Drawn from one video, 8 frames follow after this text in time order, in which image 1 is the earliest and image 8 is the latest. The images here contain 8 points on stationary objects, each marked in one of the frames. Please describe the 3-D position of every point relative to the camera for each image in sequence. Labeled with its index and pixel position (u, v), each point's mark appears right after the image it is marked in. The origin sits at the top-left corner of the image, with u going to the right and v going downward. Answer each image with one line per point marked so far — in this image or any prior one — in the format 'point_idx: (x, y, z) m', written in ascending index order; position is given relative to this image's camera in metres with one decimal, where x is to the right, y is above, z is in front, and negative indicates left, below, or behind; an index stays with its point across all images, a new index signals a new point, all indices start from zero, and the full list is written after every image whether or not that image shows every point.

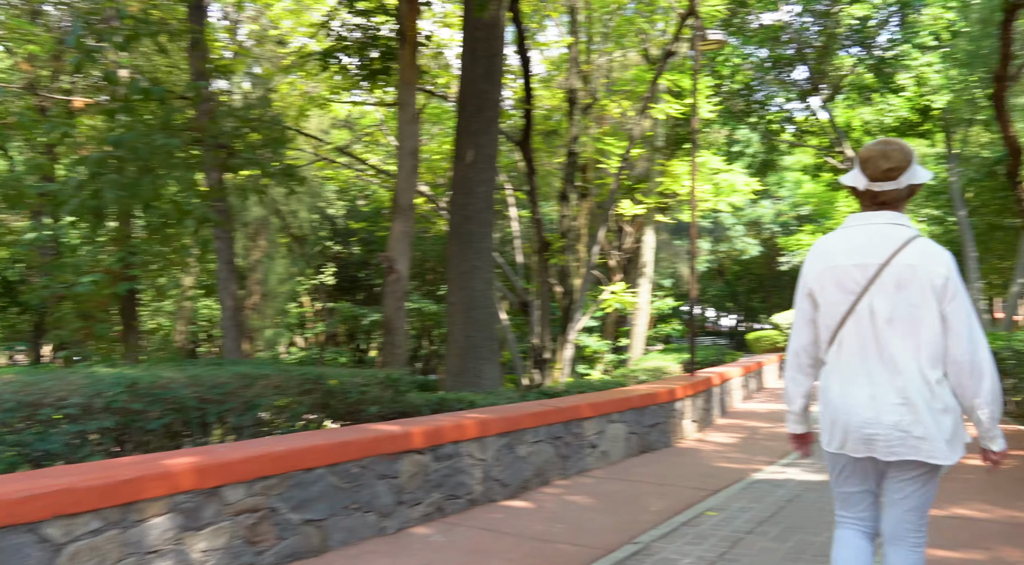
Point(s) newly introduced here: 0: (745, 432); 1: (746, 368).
0: (+2.9, -1.8, +10.6) m
1: (+4.5, -1.4, +15.4) m
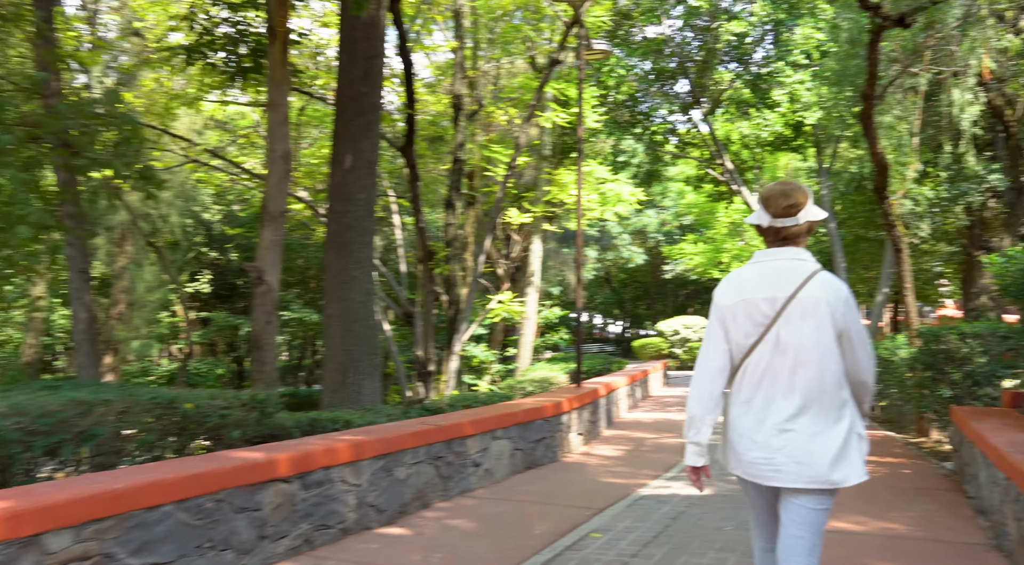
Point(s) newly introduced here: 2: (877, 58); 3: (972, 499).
0: (+1.4, -2.0, +10.6) m
1: (+2.1, -1.7, +15.7) m
2: (+4.4, +2.7, +10.5) m
3: (+3.5, -1.6, +6.6) m
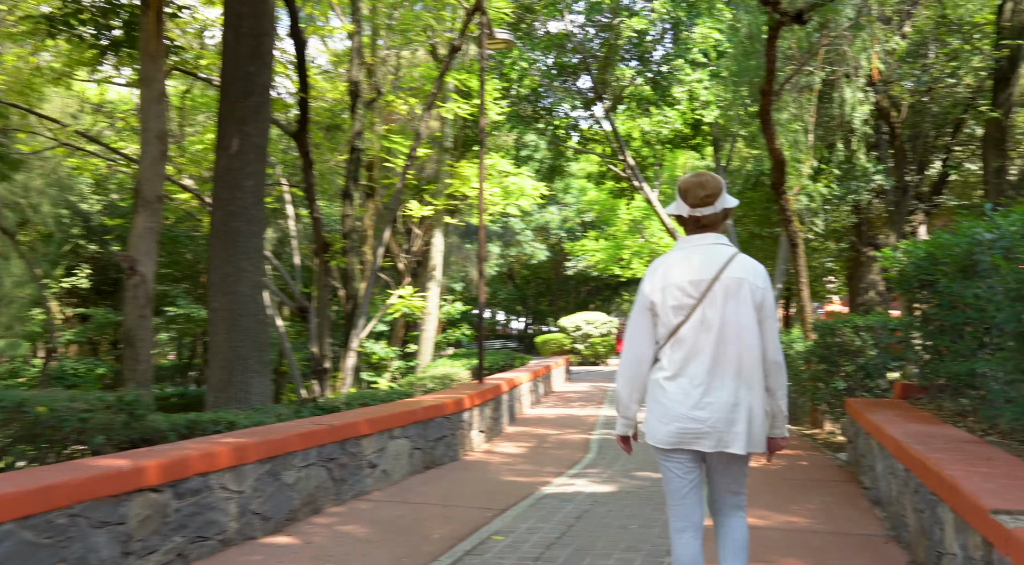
0: (+0.2, -1.9, +10.4) m
1: (+0.4, -1.6, +15.5) m
2: (+3.2, +2.8, +10.7) m
3: (+2.7, -1.6, +6.6) m
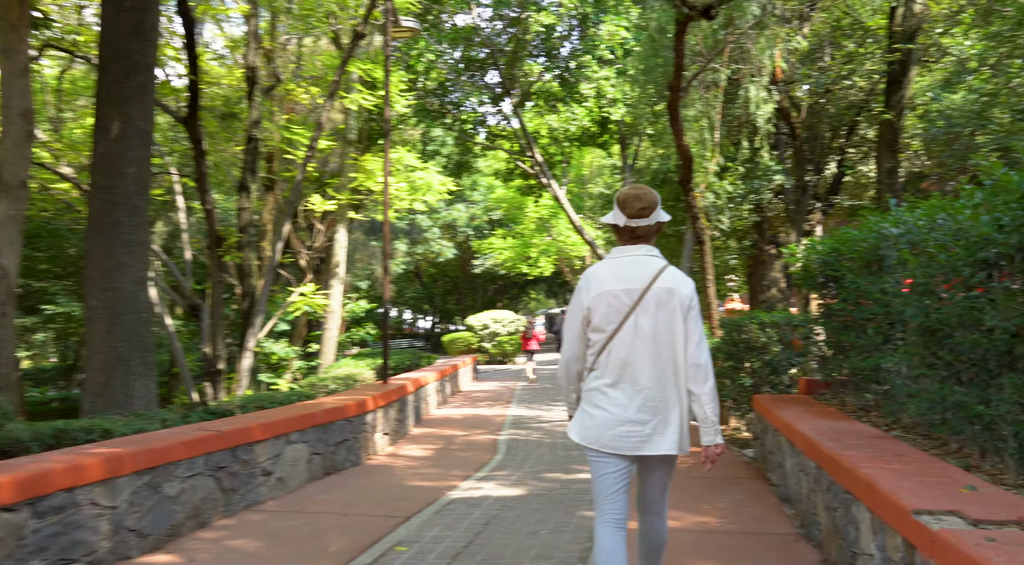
0: (-0.9, -1.9, +10.1) m
1: (-1.3, -1.6, +15.2) m
2: (+2.1, +2.9, +10.7) m
3: (+2.0, -1.6, +6.6) m
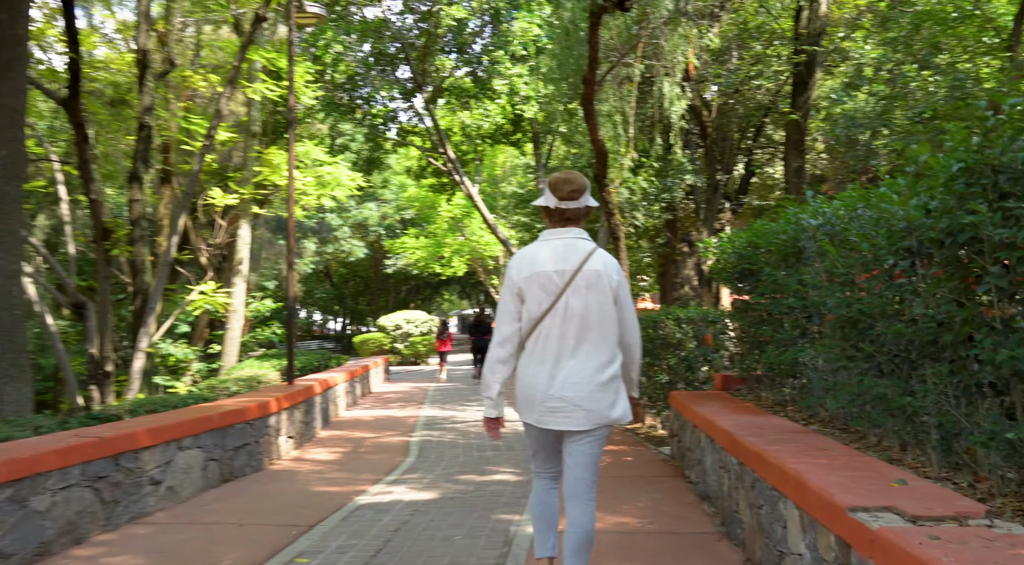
0: (-1.8, -1.8, +9.7) m
1: (-2.8, -1.5, +14.7) m
2: (+1.0, +2.9, +10.5) m
3: (+1.4, -1.5, +6.5) m
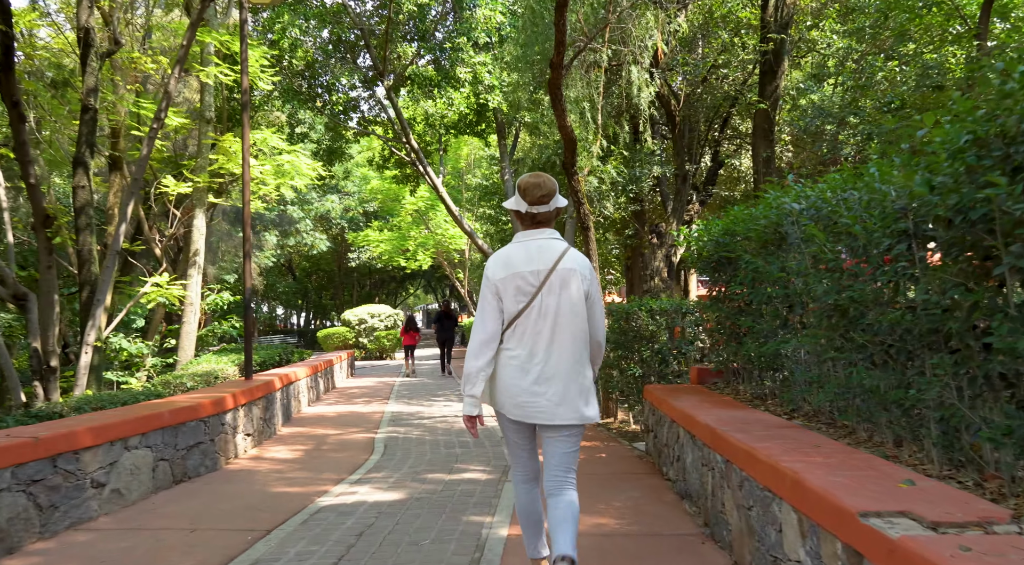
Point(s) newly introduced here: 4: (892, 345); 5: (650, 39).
0: (-2.2, -1.7, +9.3) m
1: (-3.3, -1.4, +14.2) m
2: (+0.6, +3.0, +10.2) m
3: (+1.1, -1.4, +6.2) m
4: (+1.8, -0.3, +4.1) m
5: (+1.8, +3.1, +11.1) m
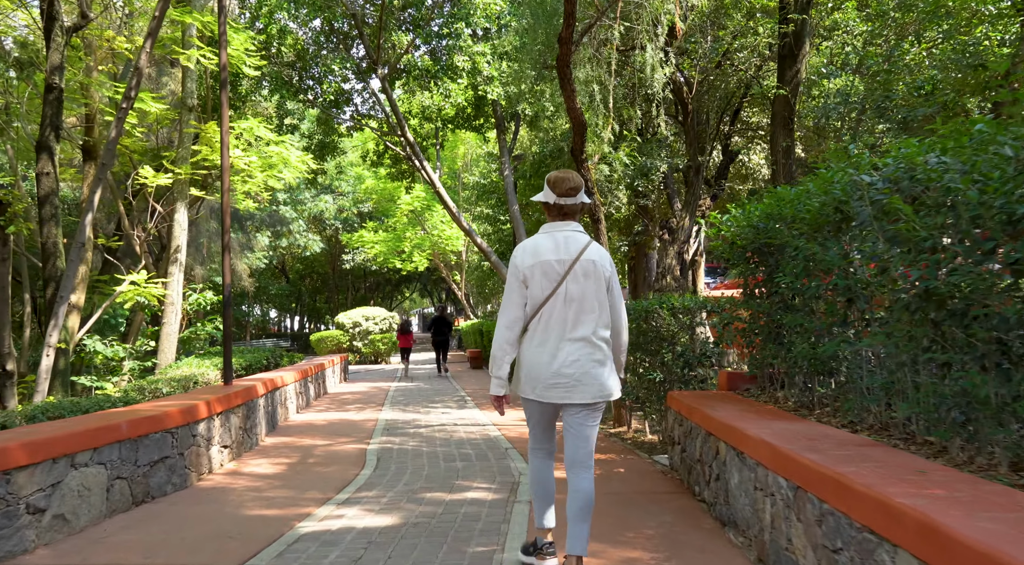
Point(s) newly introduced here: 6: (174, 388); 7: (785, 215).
0: (-2.1, -1.7, +8.4) m
1: (-3.3, -1.4, +13.4) m
2: (+0.7, +3.0, +9.4) m
3: (+1.2, -1.4, +5.3) m
4: (+1.9, -0.2, +3.3) m
5: (+1.8, +3.2, +10.2) m
6: (-4.0, -1.3, +10.4) m
7: (+1.8, +0.4, +5.6) m
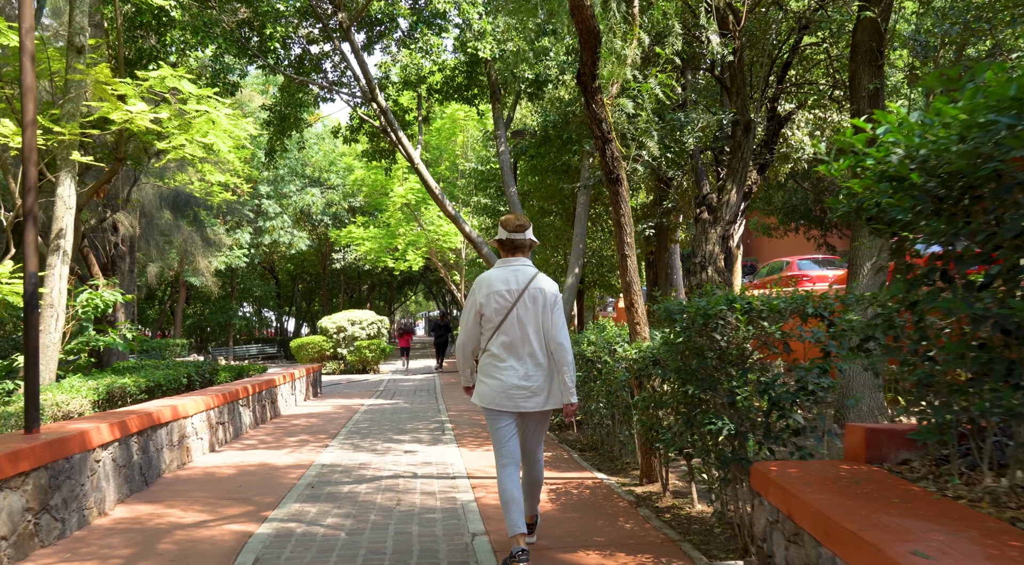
0: (-2.3, -1.6, +5.1) m
1: (-3.4, -1.3, +10.1) m
2: (+0.5, +3.1, +6.1) m
3: (+1.0, -1.3, +2.0) m
4: (+1.7, -0.1, 0.0) m
5: (+1.7, +3.2, +6.9) m
6: (-4.2, -1.2, +7.2) m
7: (+1.6, +0.5, +2.3) m
